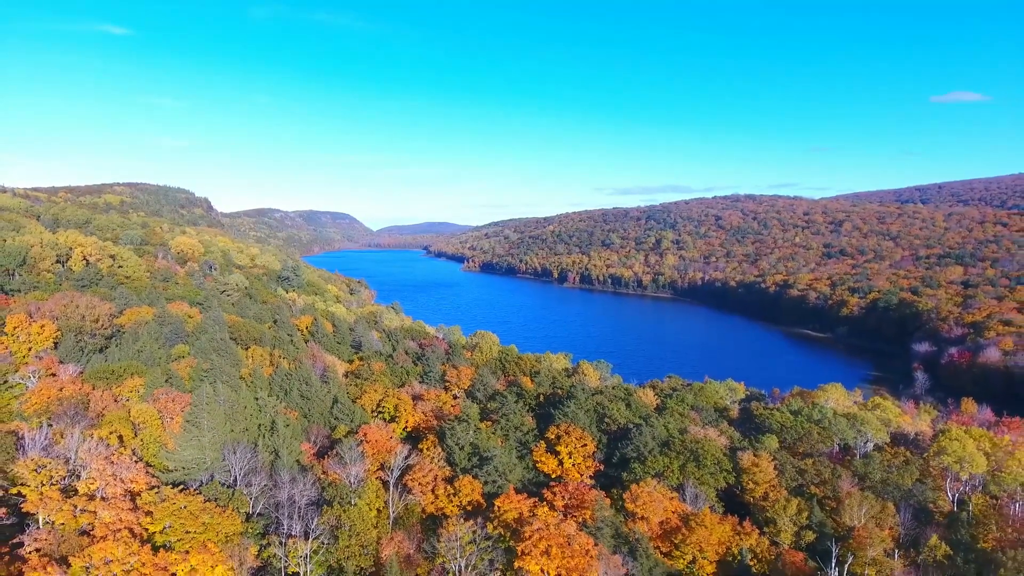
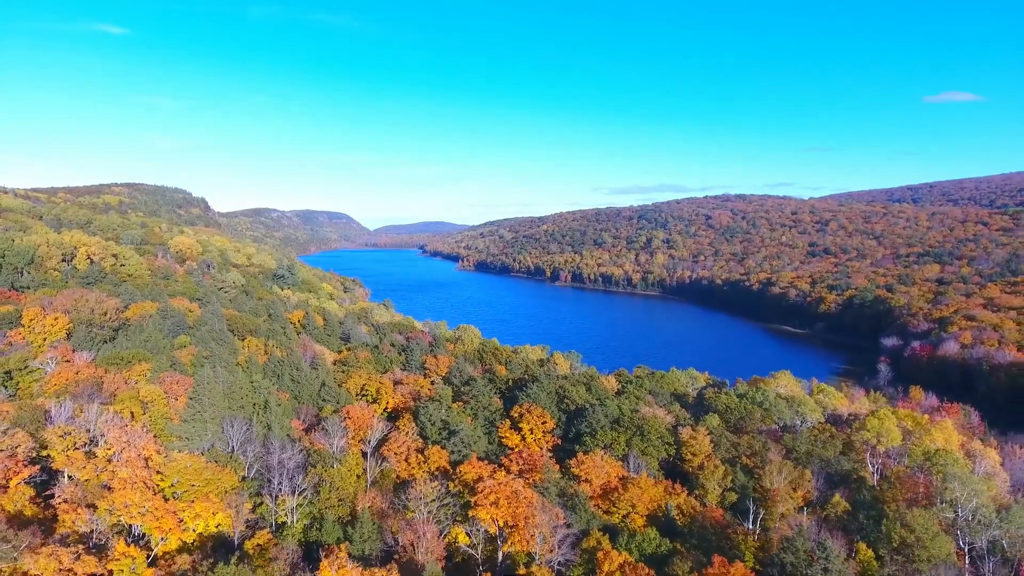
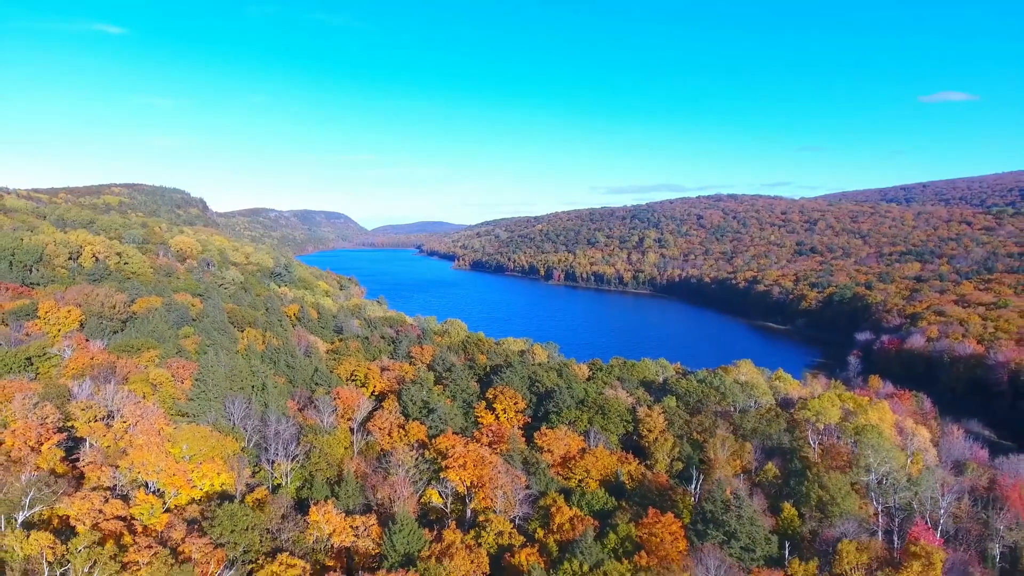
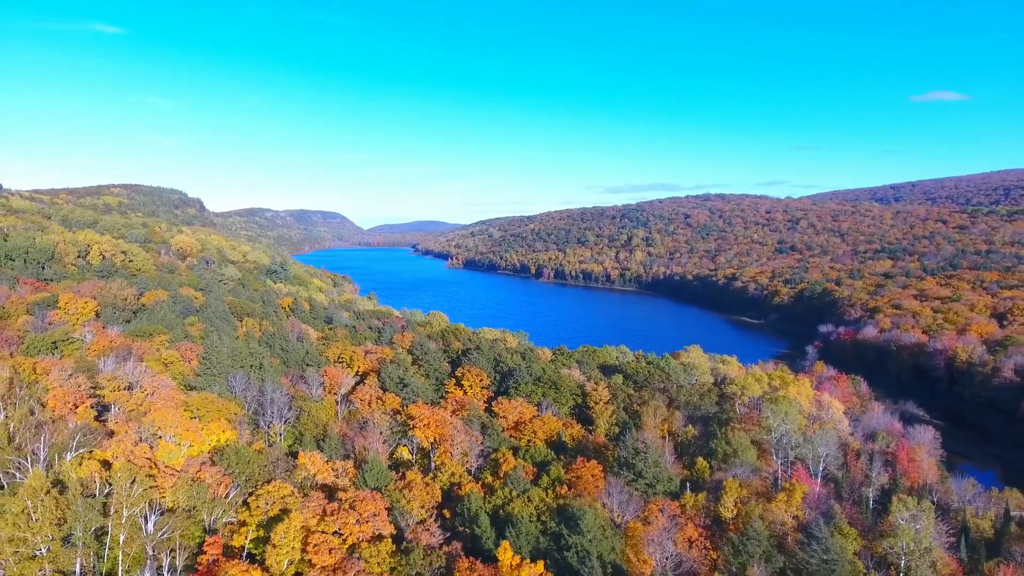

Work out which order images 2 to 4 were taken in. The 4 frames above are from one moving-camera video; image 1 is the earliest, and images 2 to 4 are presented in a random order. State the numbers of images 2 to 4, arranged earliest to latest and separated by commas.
2, 3, 4
